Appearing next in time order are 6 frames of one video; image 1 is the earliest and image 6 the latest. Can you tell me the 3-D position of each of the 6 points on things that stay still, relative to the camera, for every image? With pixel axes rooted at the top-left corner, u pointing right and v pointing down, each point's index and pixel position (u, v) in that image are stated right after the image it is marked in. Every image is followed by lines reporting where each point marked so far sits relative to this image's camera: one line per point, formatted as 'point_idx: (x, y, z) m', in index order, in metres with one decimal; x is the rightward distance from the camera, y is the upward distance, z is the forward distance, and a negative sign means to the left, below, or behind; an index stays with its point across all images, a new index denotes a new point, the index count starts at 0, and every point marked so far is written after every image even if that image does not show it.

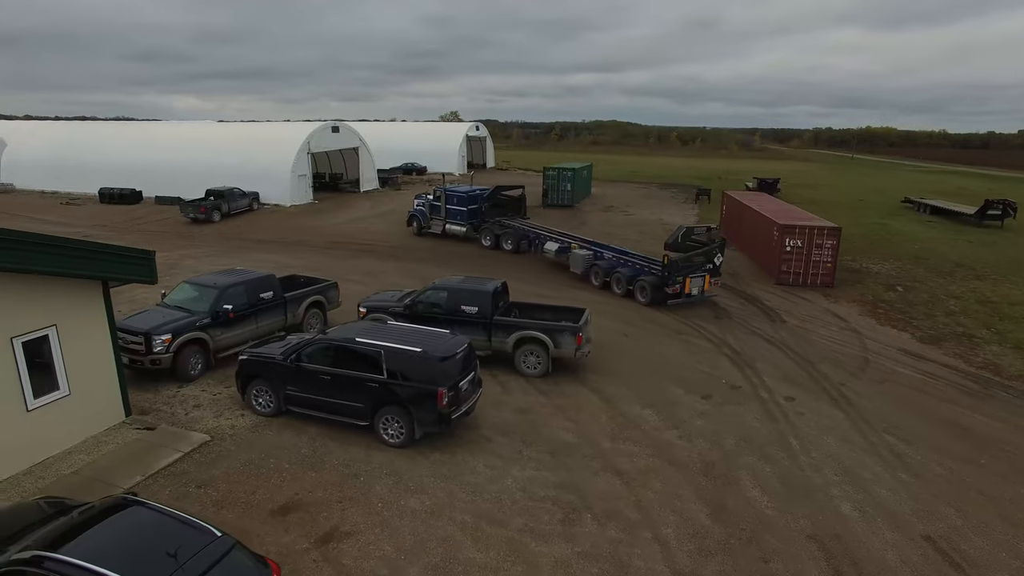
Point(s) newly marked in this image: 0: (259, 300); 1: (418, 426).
0: (-4.7, -0.2, +11.3) m
1: (-1.2, -1.9, +8.4) m
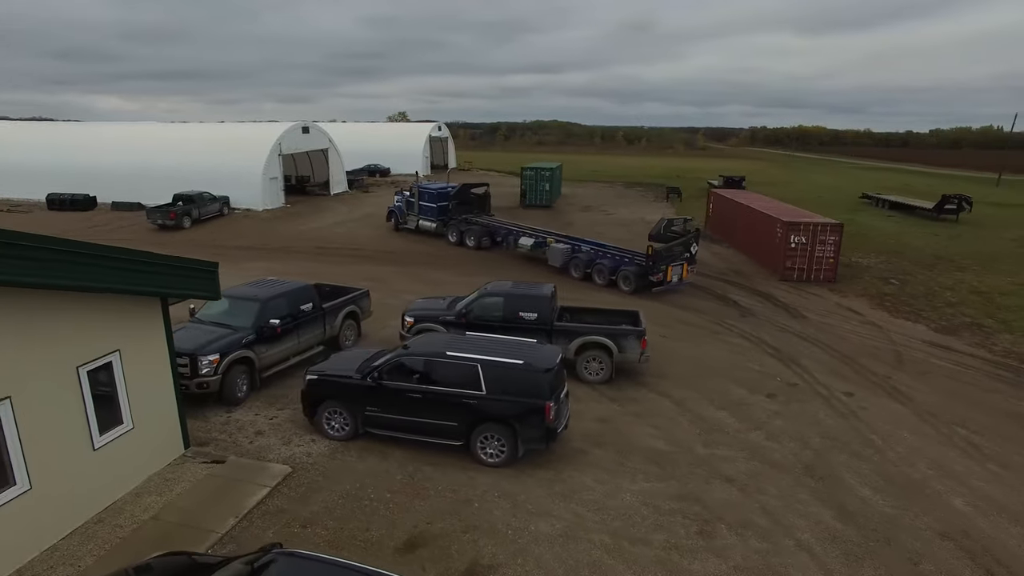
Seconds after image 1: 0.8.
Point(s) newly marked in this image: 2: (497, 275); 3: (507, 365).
0: (-3.6, -0.4, +10.5) m
1: (+0.1, -2.0, +7.8) m
2: (-0.6, +0.5, +19.8) m
3: (0.0, -1.0, +7.8) m
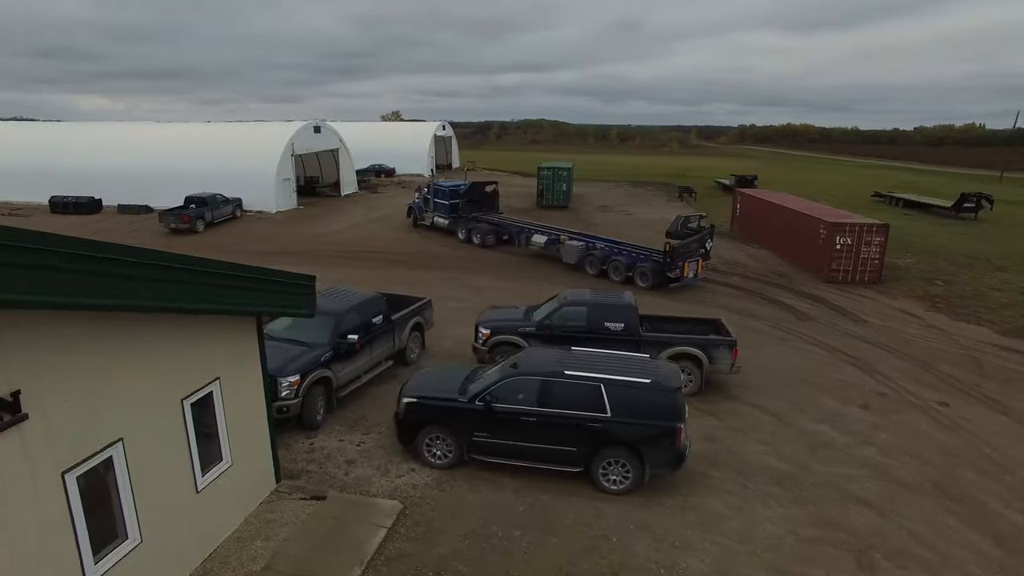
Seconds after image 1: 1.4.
0: (-2.2, -0.6, +9.8) m
1: (+1.6, -2.1, +7.2) m
2: (+0.6, +0.4, +19.2) m
3: (+1.4, -1.1, +7.2) m
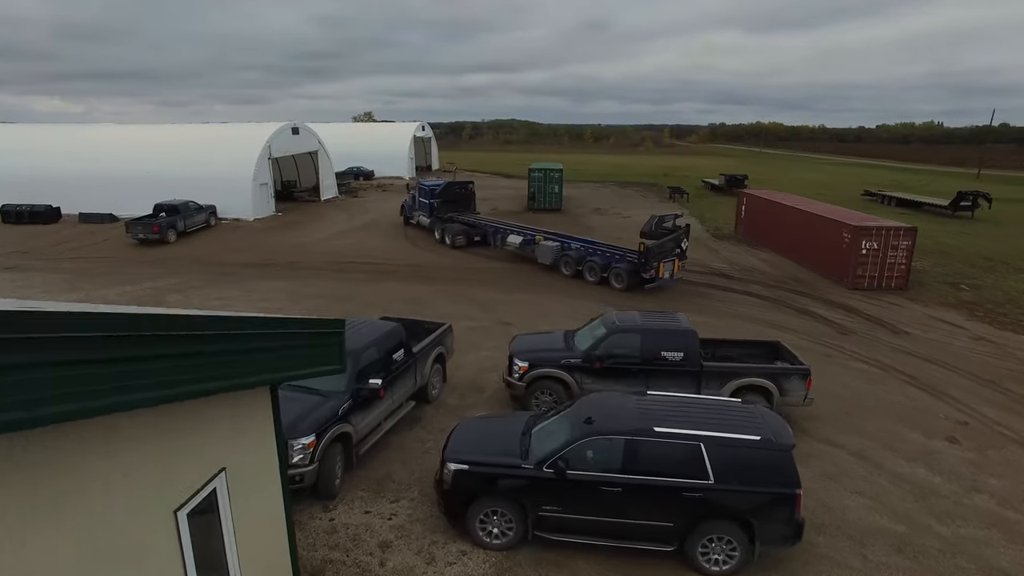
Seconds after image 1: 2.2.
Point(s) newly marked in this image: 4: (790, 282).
0: (-1.6, -1.0, +8.2) m
1: (+2.3, -2.4, +5.8) m
2: (+0.8, 0.0, +17.7) m
3: (+2.1, -1.5, +5.8) m
4: (+8.5, +0.2, +18.8) m
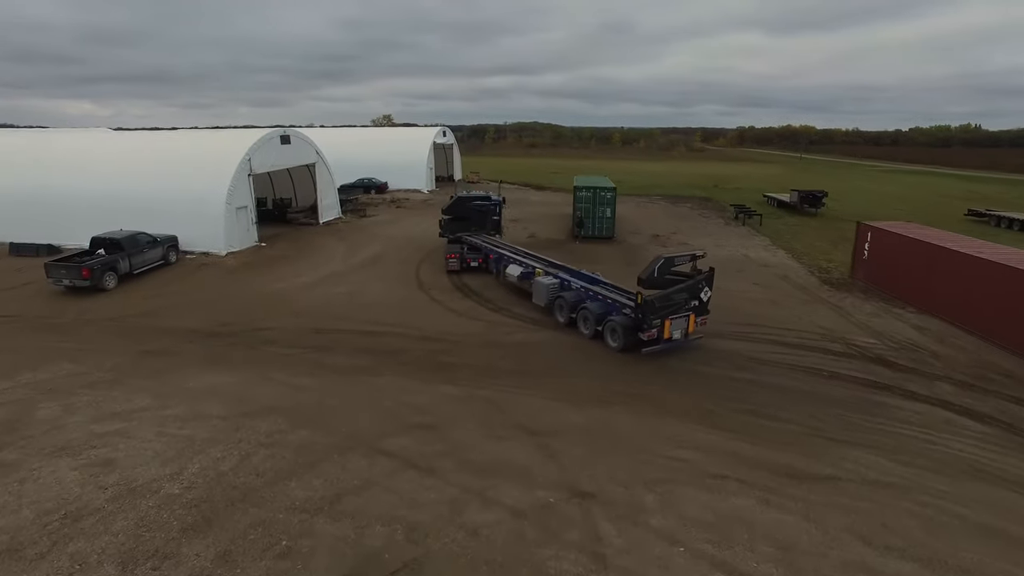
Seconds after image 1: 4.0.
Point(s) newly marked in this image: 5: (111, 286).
0: (-0.7, -2.8, +2.1) m
1: (+3.1, -4.3, -0.4) m
2: (+2.0, -1.9, +11.6) m
3: (+2.9, -3.3, -0.4) m
4: (+9.7, -1.8, +12.4) m
5: (-11.5, +0.1, +17.7) m
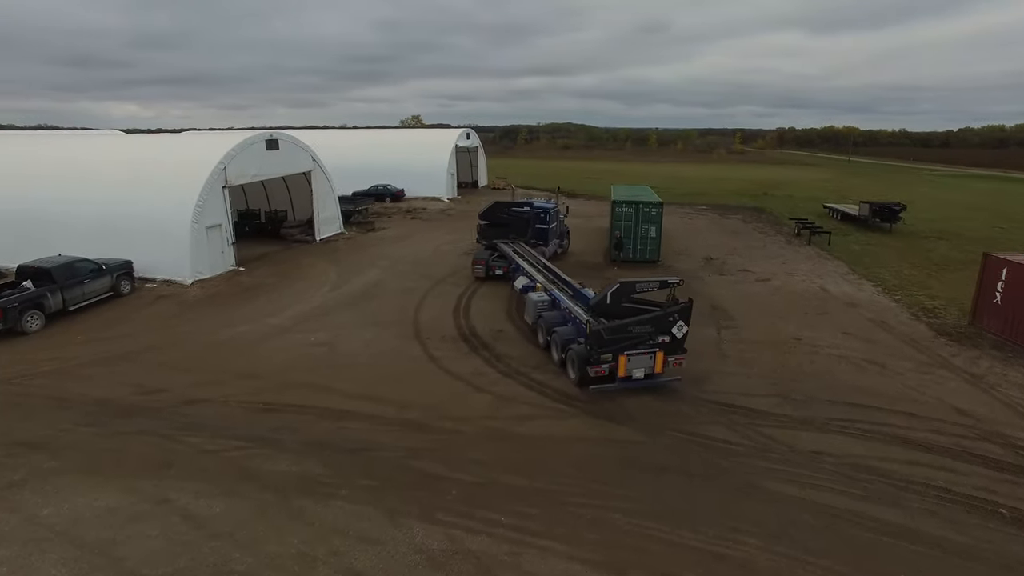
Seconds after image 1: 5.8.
0: (-1.1, -3.9, -1.8) m
1: (+2.6, -5.5, -4.6) m
2: (+2.1, -3.0, +7.4) m
3: (+2.4, -4.5, -4.6) m
4: (+9.8, -3.0, +7.9) m
5: (-11.0, -0.9, +14.3) m
